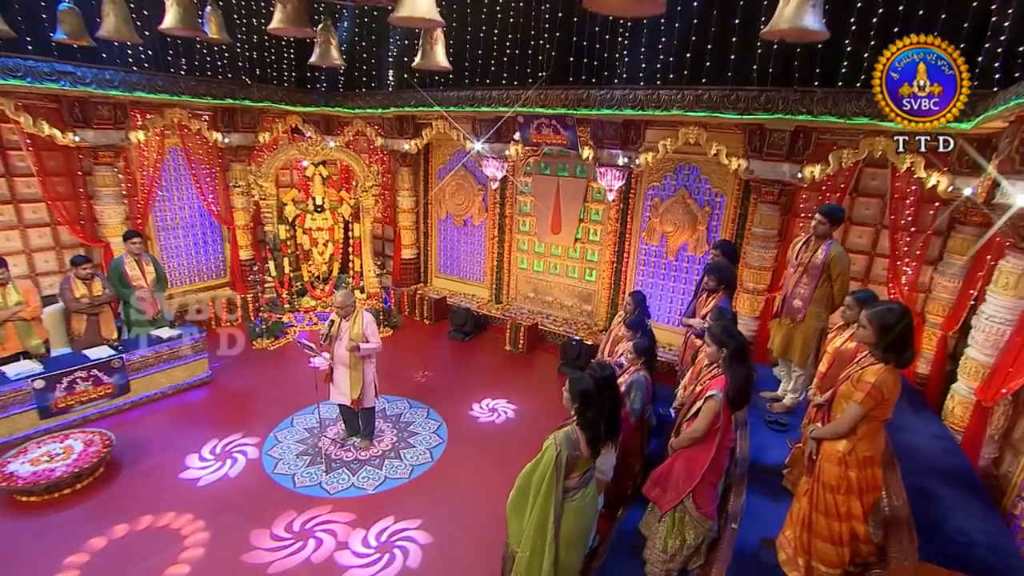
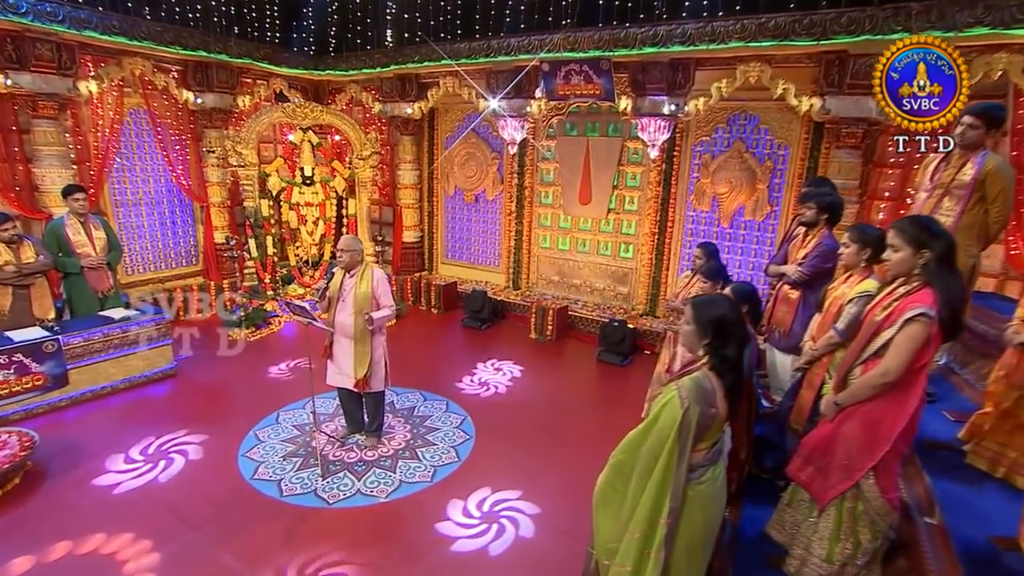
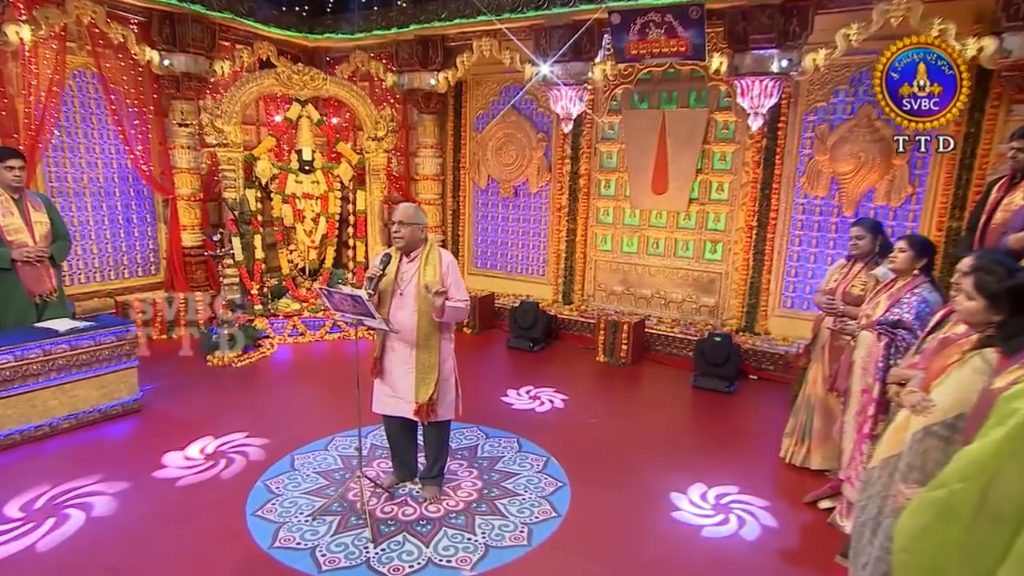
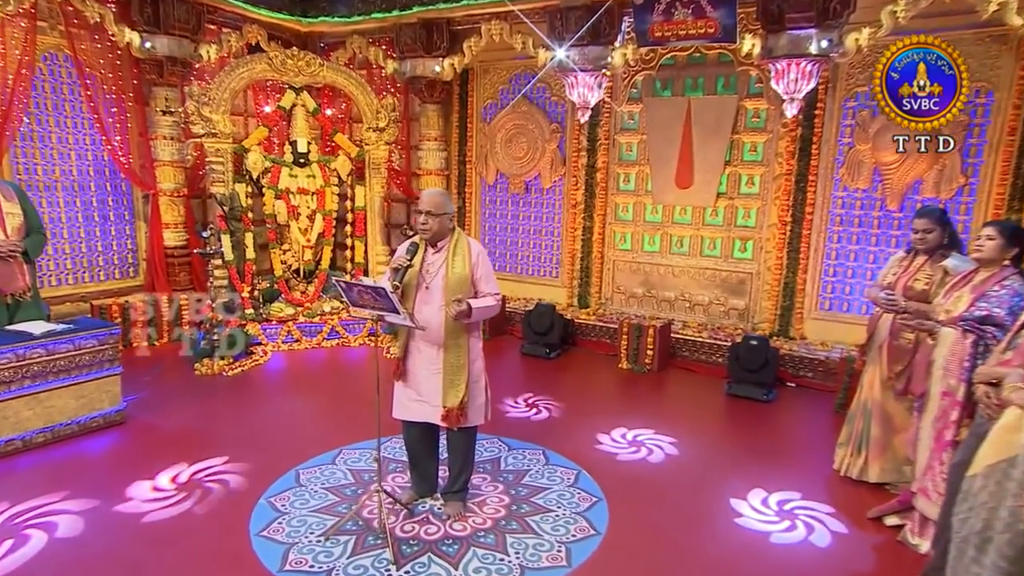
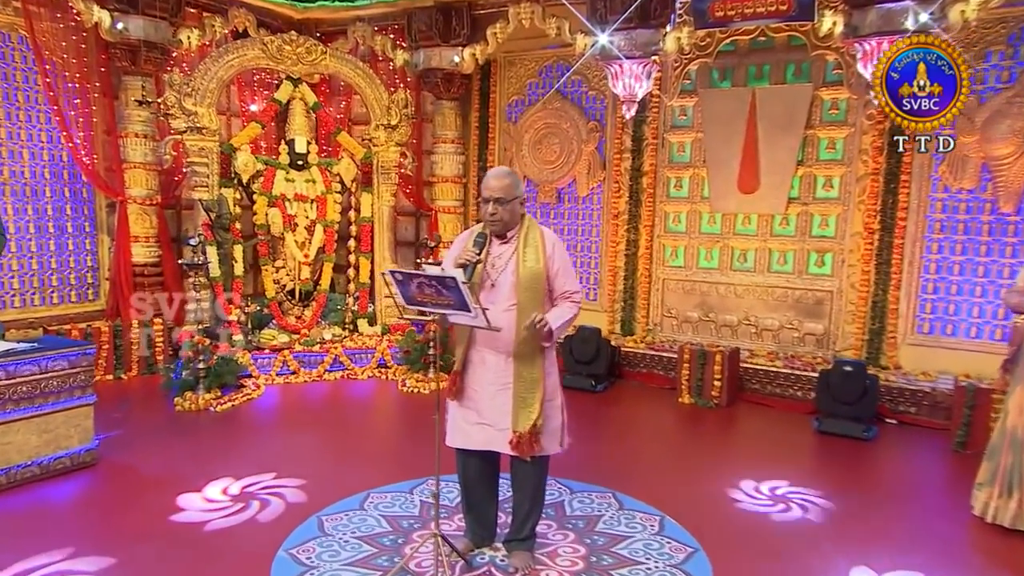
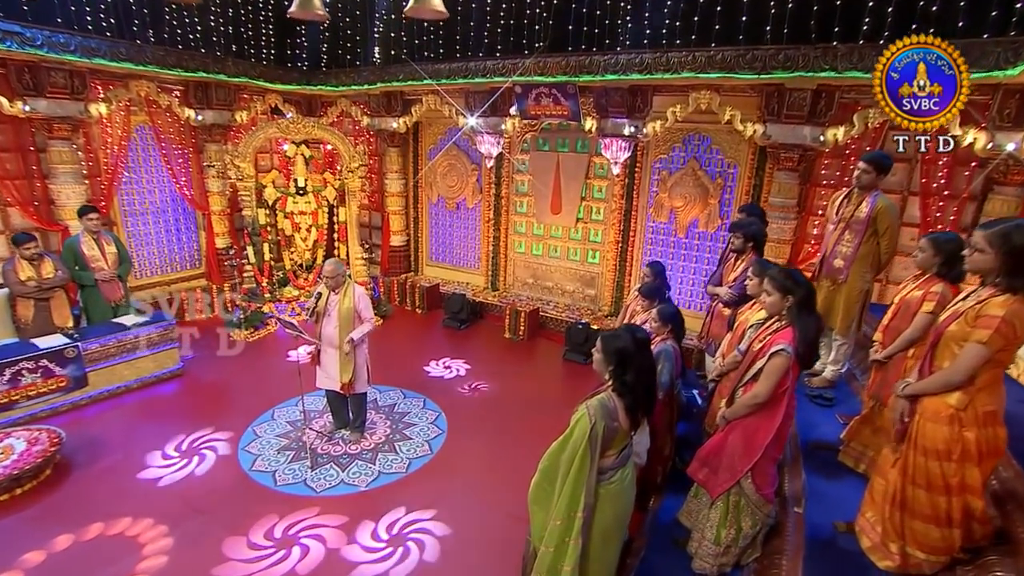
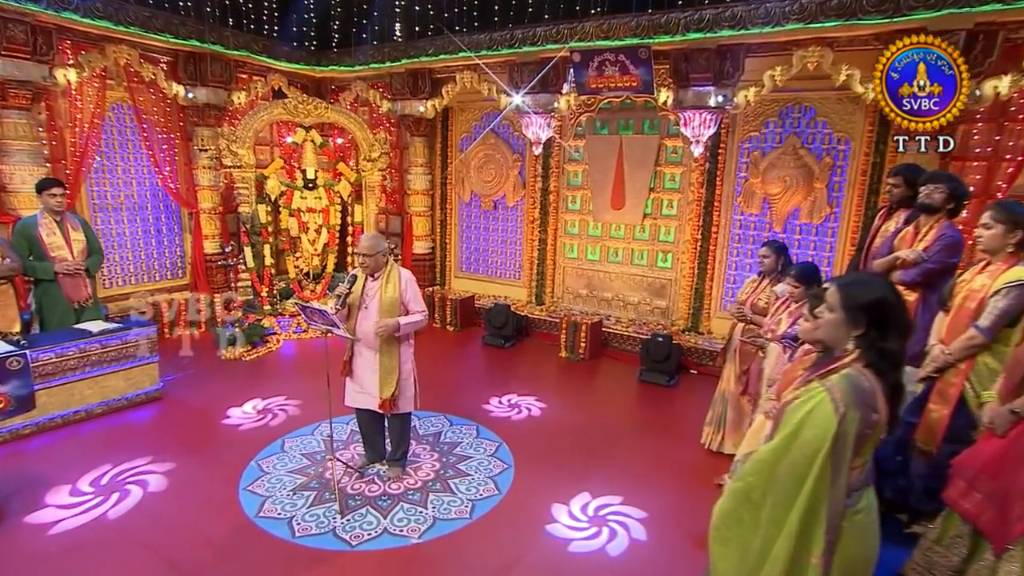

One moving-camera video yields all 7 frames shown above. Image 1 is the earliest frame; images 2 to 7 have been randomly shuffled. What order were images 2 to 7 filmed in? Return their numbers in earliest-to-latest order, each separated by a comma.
6, 2, 7, 3, 4, 5
